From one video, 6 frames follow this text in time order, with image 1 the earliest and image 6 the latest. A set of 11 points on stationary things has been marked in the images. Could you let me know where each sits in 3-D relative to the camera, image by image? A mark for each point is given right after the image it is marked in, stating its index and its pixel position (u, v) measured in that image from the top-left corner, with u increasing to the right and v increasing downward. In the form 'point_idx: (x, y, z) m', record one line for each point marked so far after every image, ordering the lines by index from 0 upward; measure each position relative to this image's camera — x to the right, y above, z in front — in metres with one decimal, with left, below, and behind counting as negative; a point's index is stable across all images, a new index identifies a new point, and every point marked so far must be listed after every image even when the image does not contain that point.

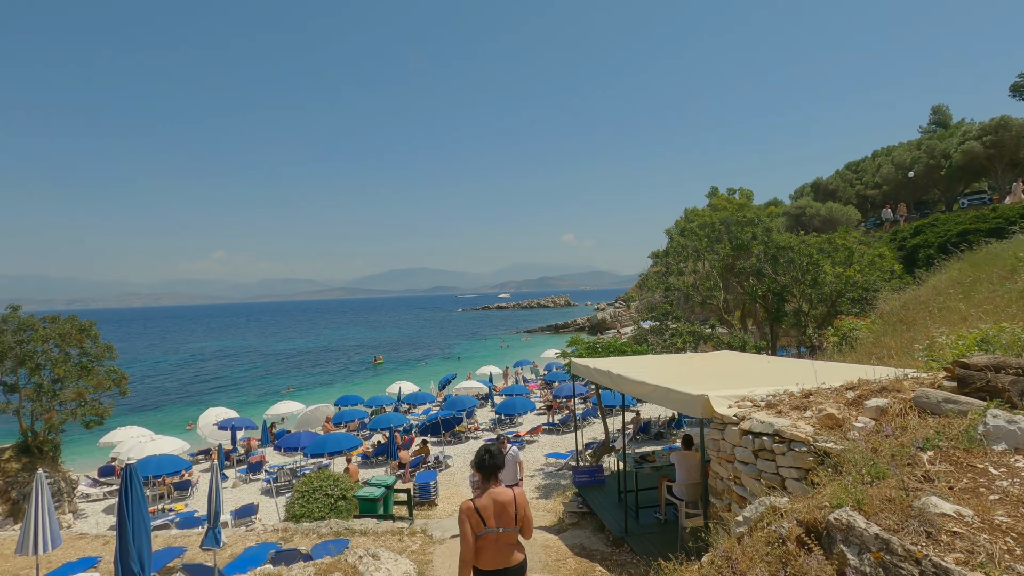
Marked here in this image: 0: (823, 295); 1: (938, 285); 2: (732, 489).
0: (+10.6, -0.2, +16.6) m
1: (+9.3, +0.1, +10.6) m
2: (+2.2, -2.0, +4.9) m
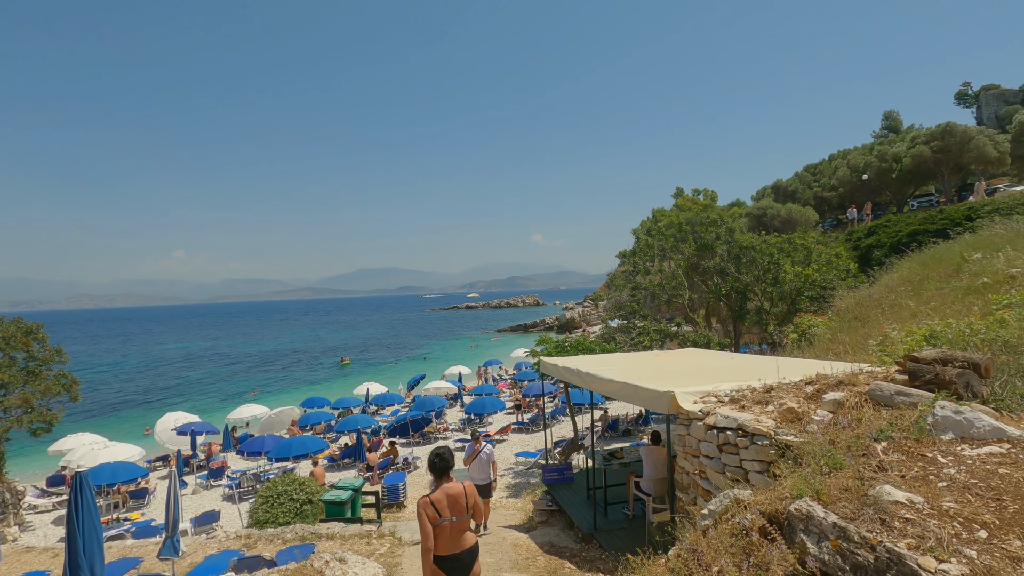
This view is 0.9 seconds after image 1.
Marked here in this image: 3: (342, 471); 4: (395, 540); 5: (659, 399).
0: (+9.5, -0.2, +17.2) m
1: (+8.7, +0.1, +11.1) m
2: (+1.9, -2.0, +5.0) m
3: (-6.0, -6.5, +17.4) m
4: (-2.1, -4.6, +8.9) m
5: (+1.6, -1.2, +5.2) m
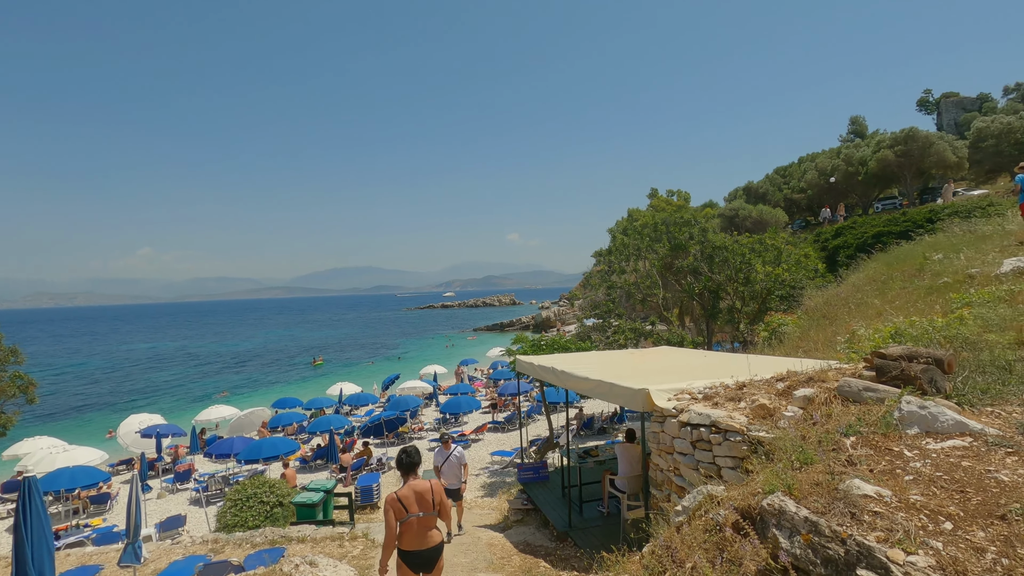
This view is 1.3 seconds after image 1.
0: (+8.7, -0.2, +17.5) m
1: (+8.1, +0.1, +11.4) m
2: (+1.6, -2.0, +5.0) m
3: (-6.9, -6.5, +17.0) m
4: (-2.6, -4.5, +8.7) m
5: (+1.3, -1.2, +5.2) m
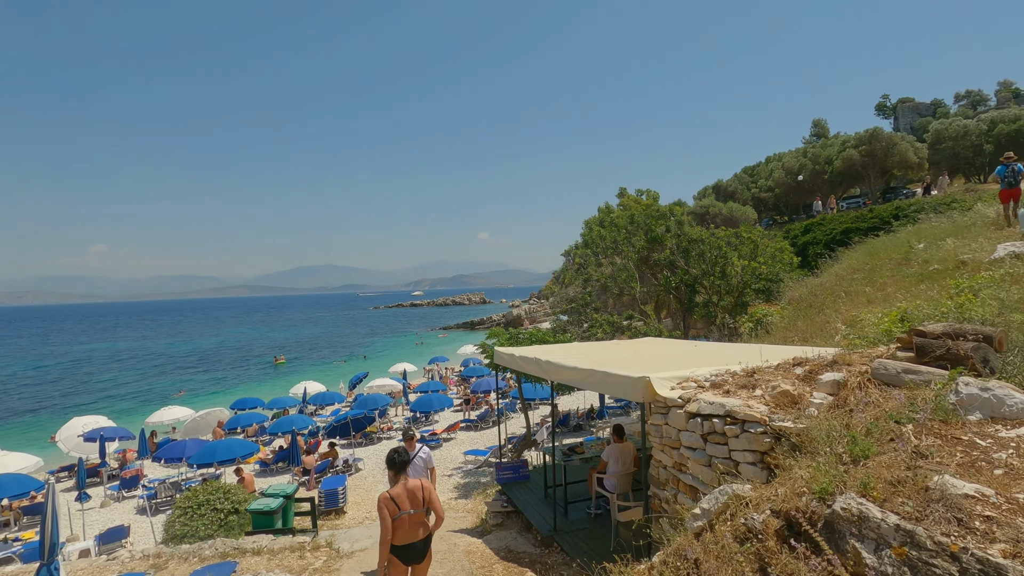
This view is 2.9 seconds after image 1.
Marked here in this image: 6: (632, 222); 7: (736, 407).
0: (+7.8, +0.1, +17.4) m
1: (+7.6, +0.4, +11.3) m
2: (+1.5, -1.7, +4.5) m
3: (-7.8, -6.2, +15.9) m
4: (-2.9, -4.3, +7.9) m
5: (+1.2, -0.9, +4.7) m
6: (+4.9, +2.7, +19.8) m
7: (+1.8, -0.9, +3.9) m
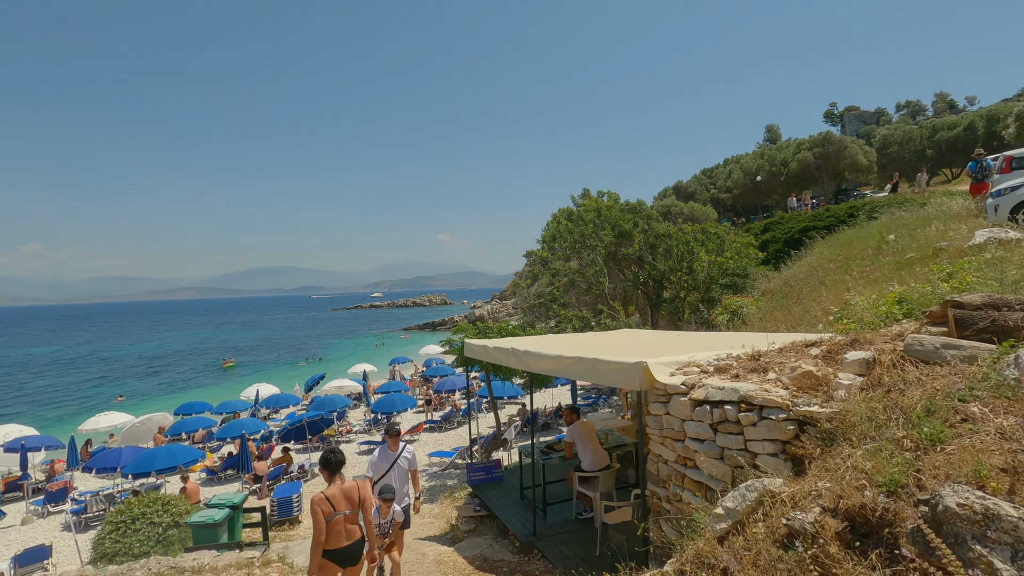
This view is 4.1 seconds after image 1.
0: (+6.7, +0.3, +17.4) m
1: (+6.9, +0.6, +11.2) m
2: (+1.4, -1.5, +4.0) m
3: (-8.8, -5.9, +14.7) m
4: (-3.3, -4.1, +7.1) m
5: (+1.0, -0.7, +4.2) m
6: (+3.6, +2.9, +19.5) m
7: (+1.7, -0.7, +3.4) m
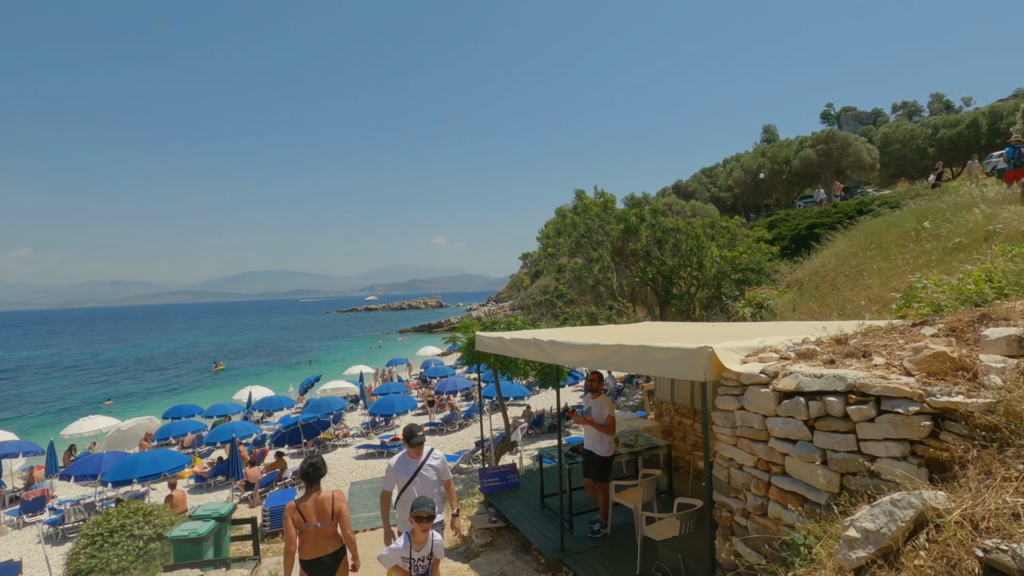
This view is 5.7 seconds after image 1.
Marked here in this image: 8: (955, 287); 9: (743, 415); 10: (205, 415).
0: (+6.8, +0.4, +16.7) m
1: (+7.1, +0.8, +10.6) m
2: (+1.7, -1.3, +3.3) m
3: (-8.6, -5.8, +13.8) m
4: (-3.0, -3.9, +6.3) m
5: (+1.3, -0.5, +3.5) m
6: (+3.7, +3.0, +18.9) m
7: (+2.0, -0.5, +2.7) m
8: (+4.4, 0.0, +4.8) m
9: (+1.6, -0.9, +3.5) m
10: (-12.3, -5.0, +19.3) m
